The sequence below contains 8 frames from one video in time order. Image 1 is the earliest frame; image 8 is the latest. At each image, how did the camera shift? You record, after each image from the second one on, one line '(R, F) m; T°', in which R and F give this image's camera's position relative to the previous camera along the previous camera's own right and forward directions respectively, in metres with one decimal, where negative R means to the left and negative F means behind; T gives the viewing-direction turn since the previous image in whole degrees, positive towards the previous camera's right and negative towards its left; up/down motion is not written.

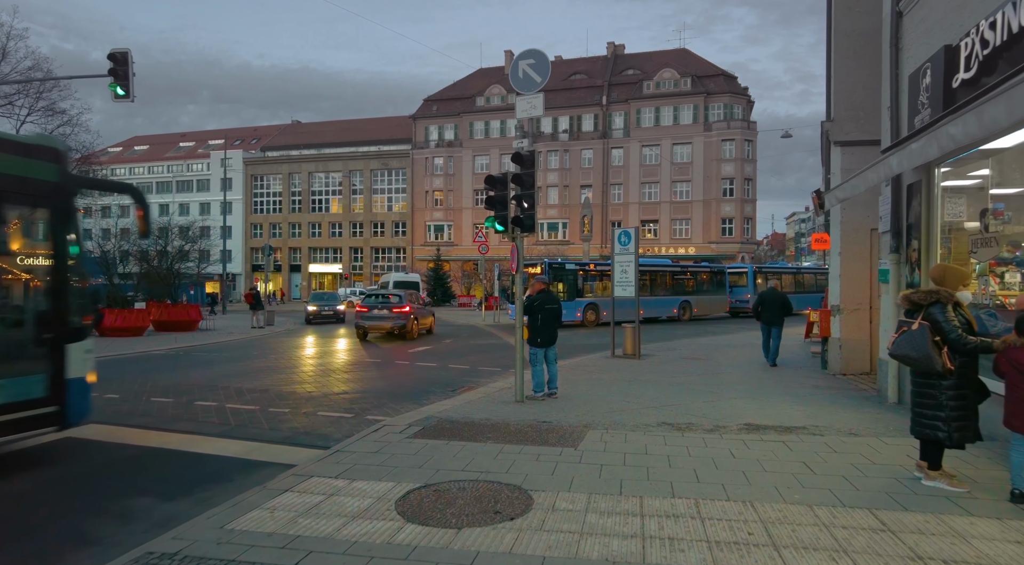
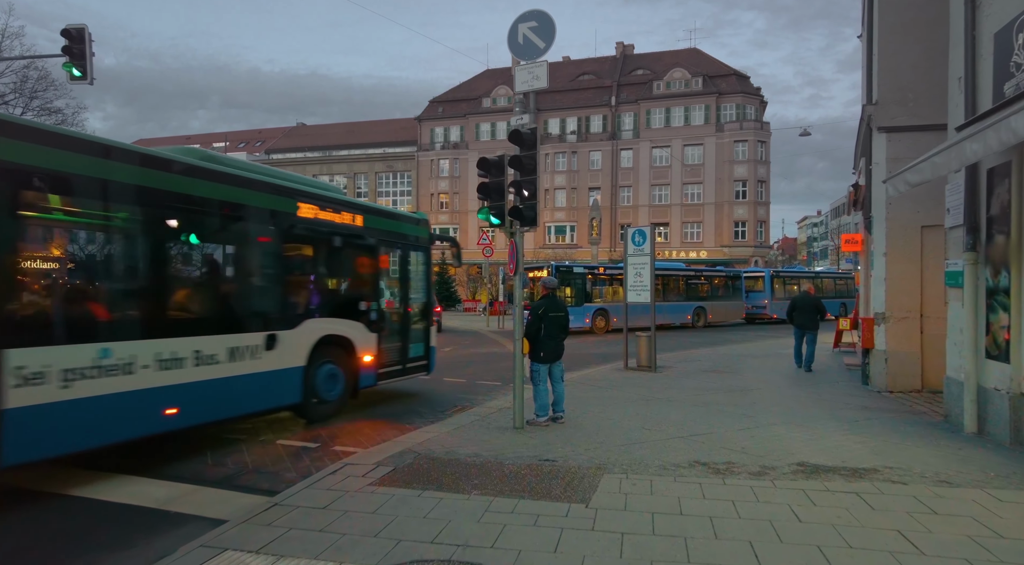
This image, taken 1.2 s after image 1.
(+0.1, +1.4) m; -1°
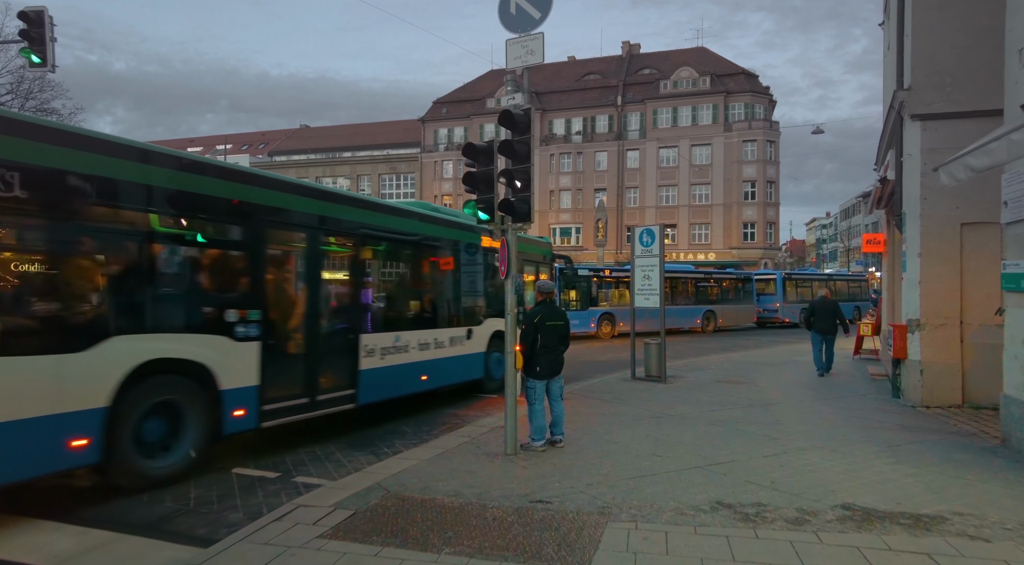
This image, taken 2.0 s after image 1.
(+0.2, +1.0) m; -1°
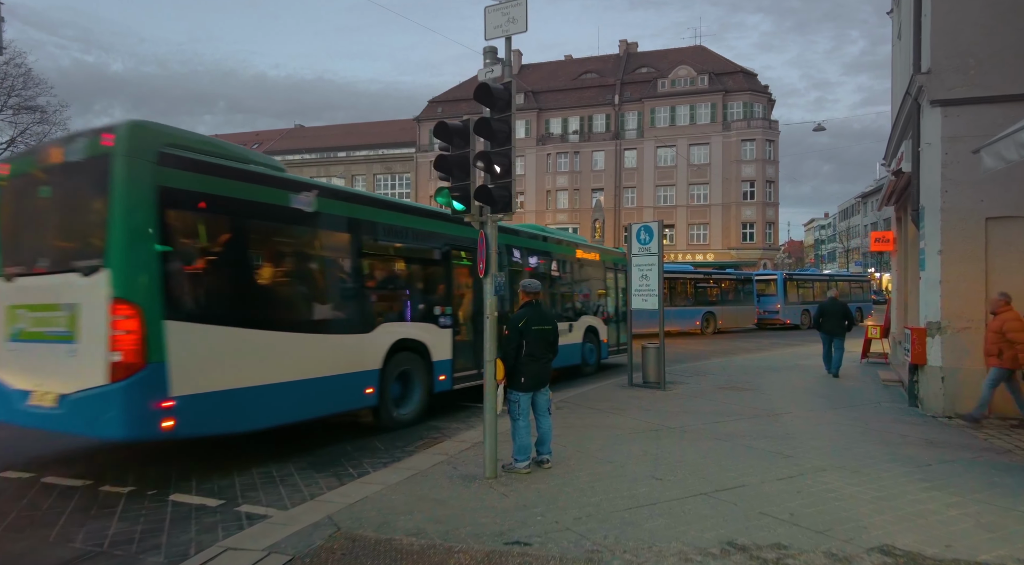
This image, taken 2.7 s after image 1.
(+0.2, +0.8) m; 0°
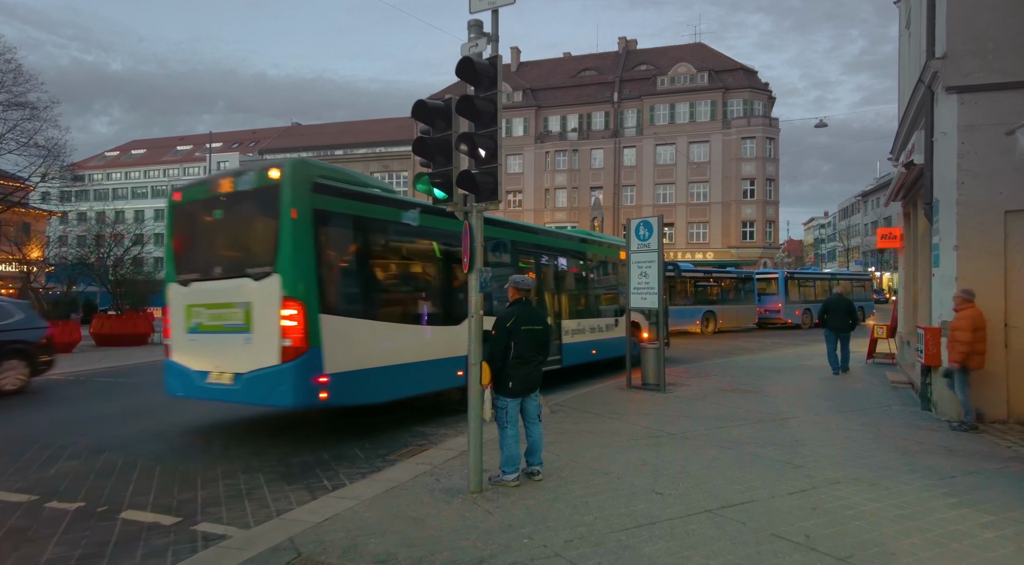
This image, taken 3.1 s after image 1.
(+0.1, +0.5) m; 0°
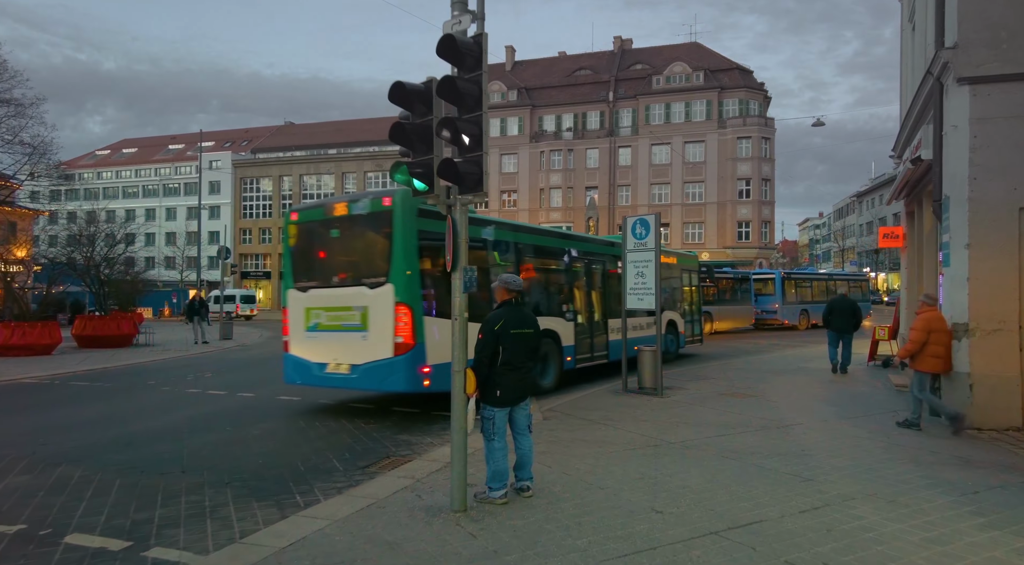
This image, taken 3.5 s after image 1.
(+0.1, +0.5) m; 0°
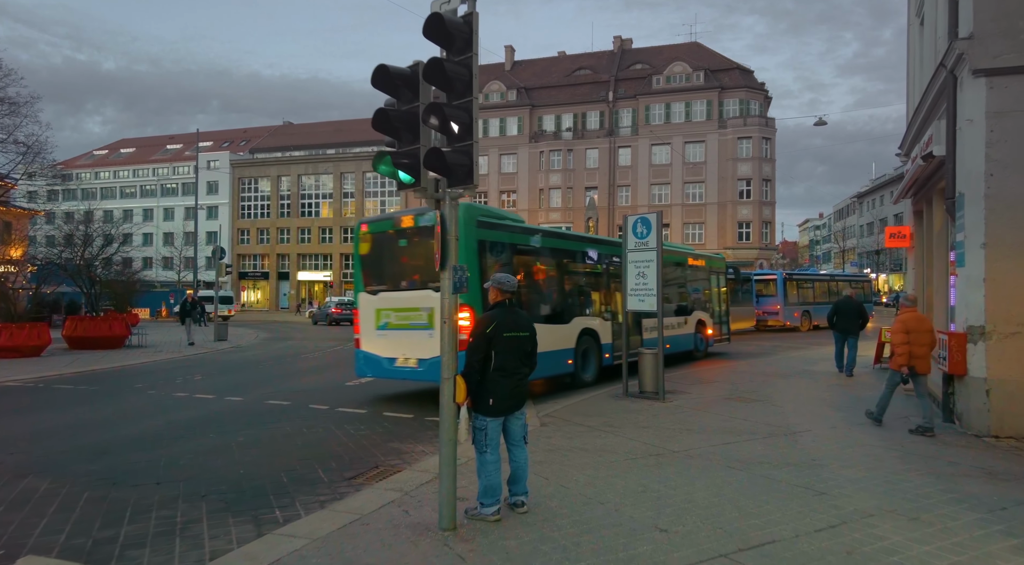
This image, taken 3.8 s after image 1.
(0.0, +0.4) m; 0°
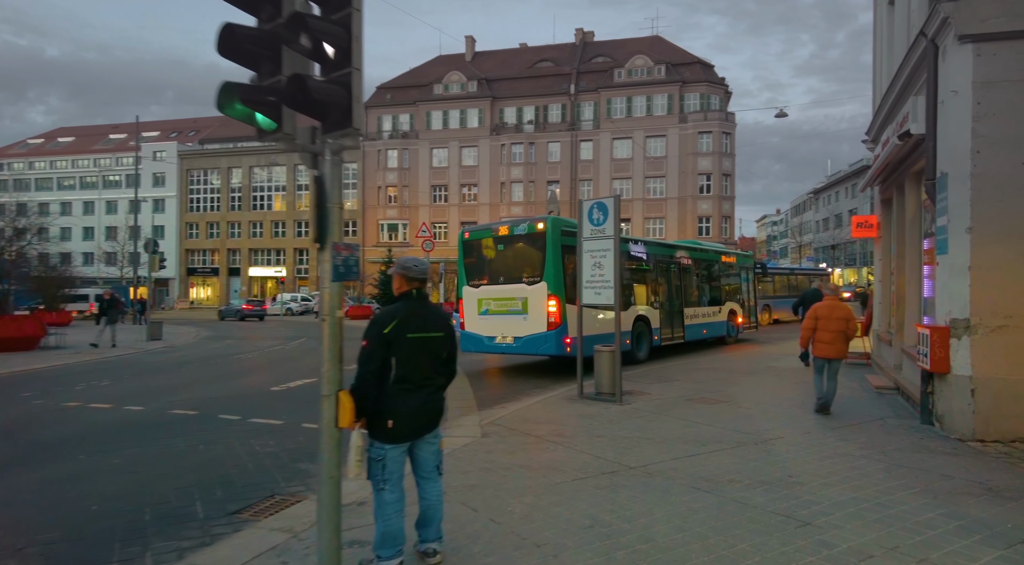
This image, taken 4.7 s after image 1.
(+0.3, +1.1) m; +3°
